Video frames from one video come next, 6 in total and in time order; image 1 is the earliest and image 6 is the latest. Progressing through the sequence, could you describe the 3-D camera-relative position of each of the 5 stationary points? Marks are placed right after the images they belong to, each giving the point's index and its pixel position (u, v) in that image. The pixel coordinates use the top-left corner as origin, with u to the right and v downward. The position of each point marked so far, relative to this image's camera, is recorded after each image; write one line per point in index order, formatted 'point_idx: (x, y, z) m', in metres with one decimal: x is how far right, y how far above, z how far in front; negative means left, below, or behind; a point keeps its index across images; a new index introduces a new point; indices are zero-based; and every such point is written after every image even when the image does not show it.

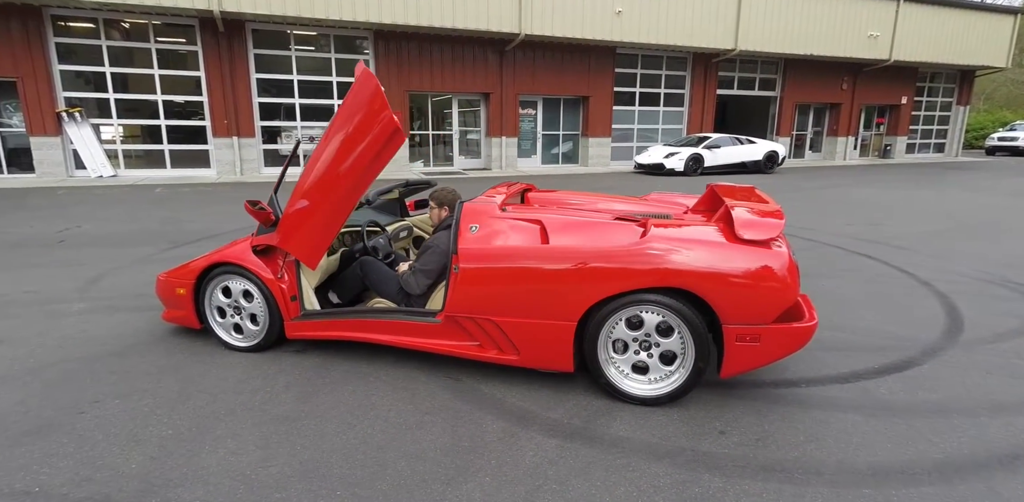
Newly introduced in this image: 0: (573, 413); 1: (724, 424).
0: (+0.3, -0.9, +2.6) m
1: (+1.1, -0.9, +2.4) m
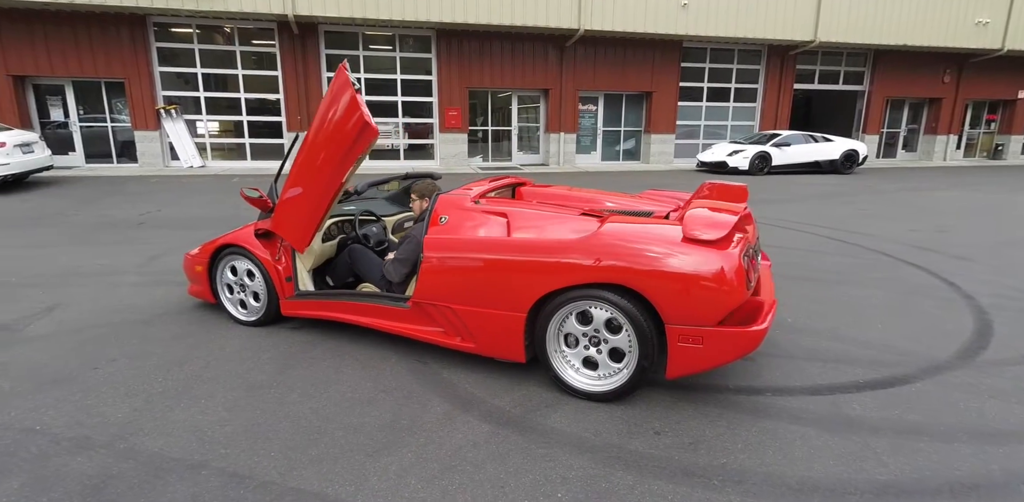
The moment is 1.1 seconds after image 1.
0: (0.0, -0.8, +2.6) m
1: (+0.7, -0.9, +2.4) m
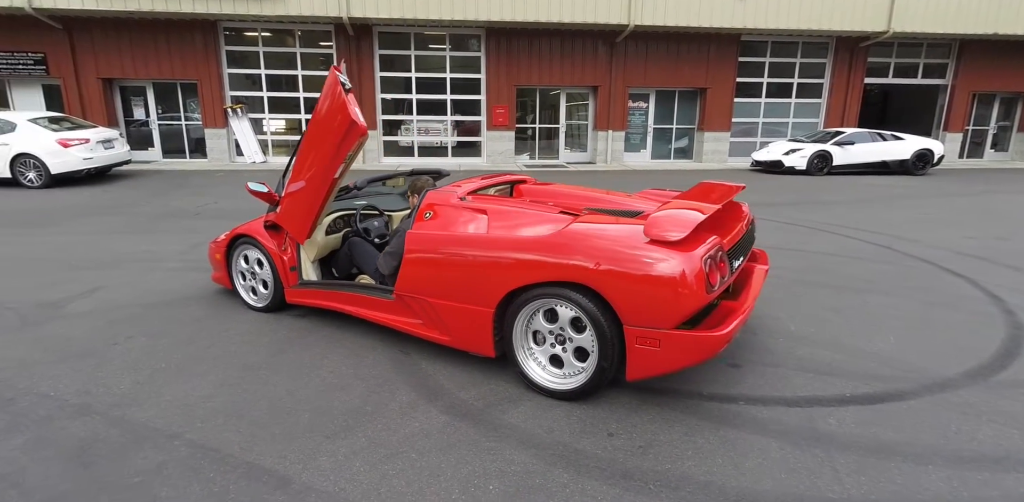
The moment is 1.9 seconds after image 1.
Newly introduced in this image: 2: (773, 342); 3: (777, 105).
0: (-0.2, -0.8, +2.7) m
1: (+0.5, -0.9, +2.3) m
2: (+1.8, -0.6, +3.3) m
3: (+10.7, +5.9, +19.4) m
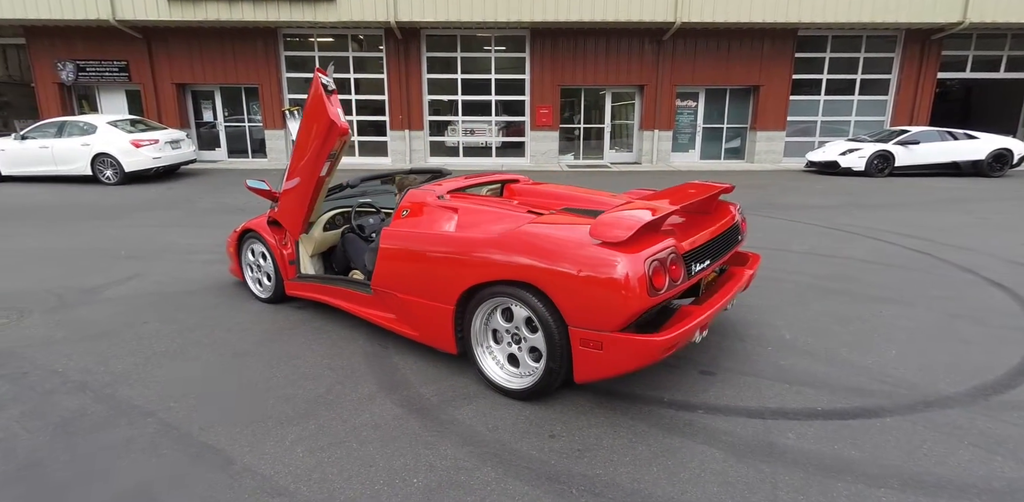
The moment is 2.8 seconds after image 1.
0: (-0.4, -0.8, +2.7) m
1: (+0.2, -0.9, +2.3) m
2: (+1.6, -0.6, +3.1) m
3: (+12.3, +5.6, +18.3) m
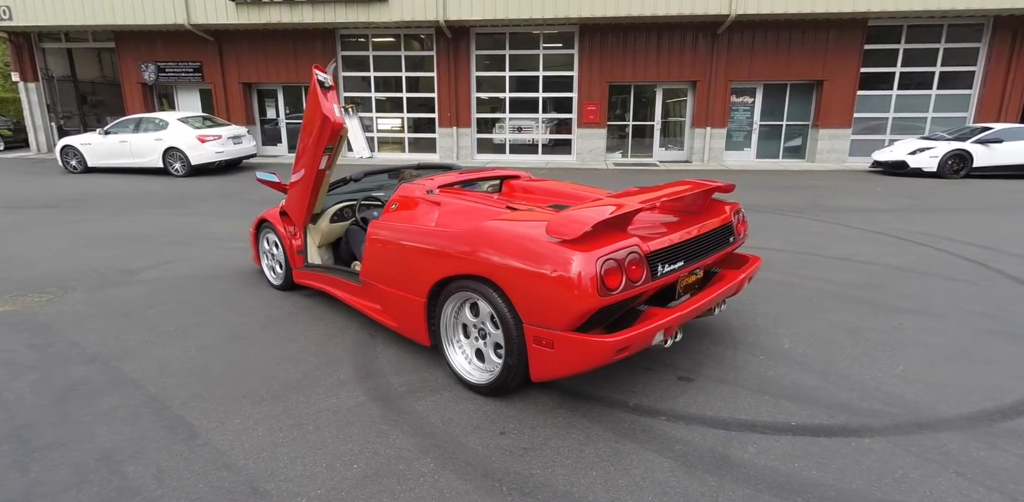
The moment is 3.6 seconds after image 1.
0: (-0.6, -0.7, +2.7) m
1: (0.0, -0.8, +2.3) m
2: (+1.4, -0.7, +3.0) m
3: (+13.8, +5.4, +16.9) m
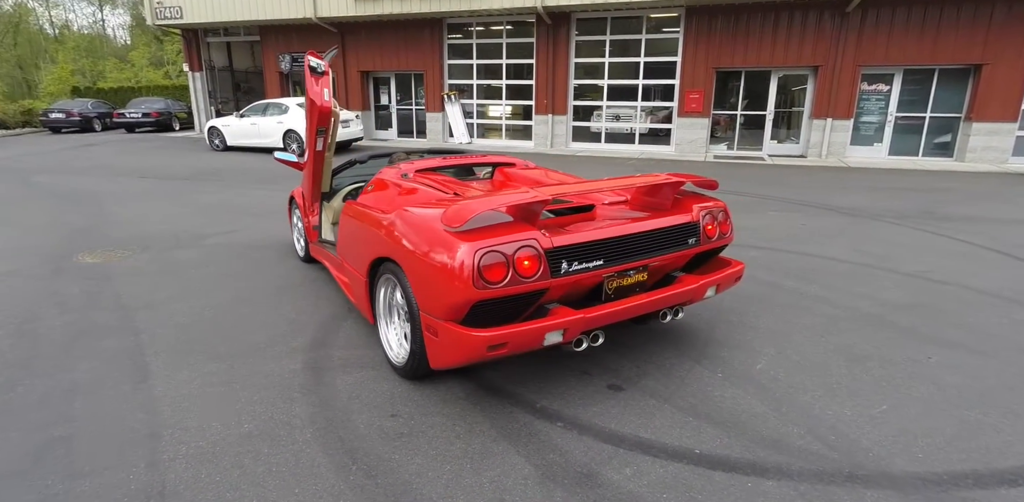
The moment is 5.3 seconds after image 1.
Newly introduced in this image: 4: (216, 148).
0: (-1.0, -0.6, +2.9) m
1: (-0.5, -0.8, +2.3) m
2: (+1.1, -0.7, +2.7) m
3: (+16.4, +4.7, +13.6) m
4: (-11.4, +4.0, +18.6) m
